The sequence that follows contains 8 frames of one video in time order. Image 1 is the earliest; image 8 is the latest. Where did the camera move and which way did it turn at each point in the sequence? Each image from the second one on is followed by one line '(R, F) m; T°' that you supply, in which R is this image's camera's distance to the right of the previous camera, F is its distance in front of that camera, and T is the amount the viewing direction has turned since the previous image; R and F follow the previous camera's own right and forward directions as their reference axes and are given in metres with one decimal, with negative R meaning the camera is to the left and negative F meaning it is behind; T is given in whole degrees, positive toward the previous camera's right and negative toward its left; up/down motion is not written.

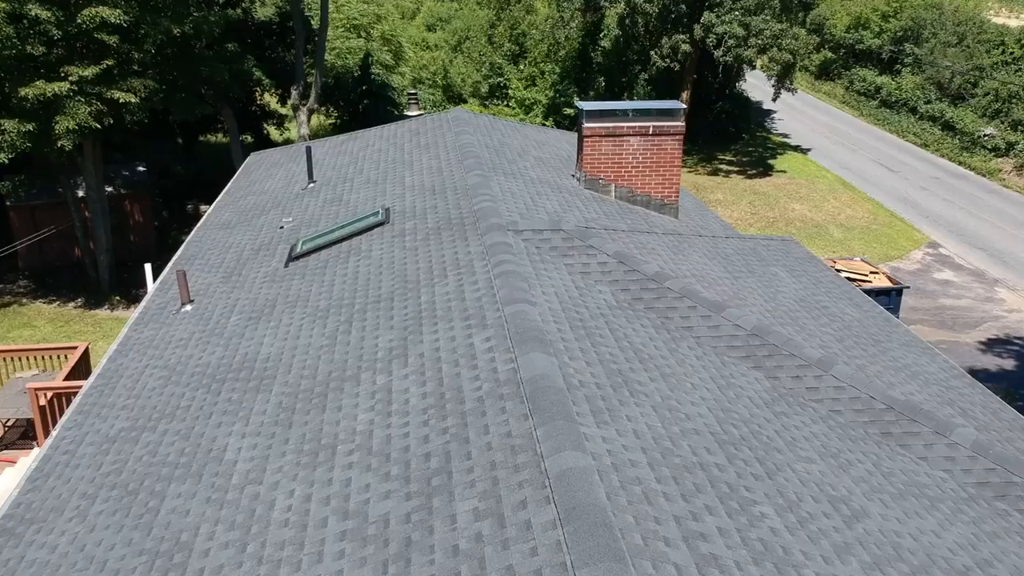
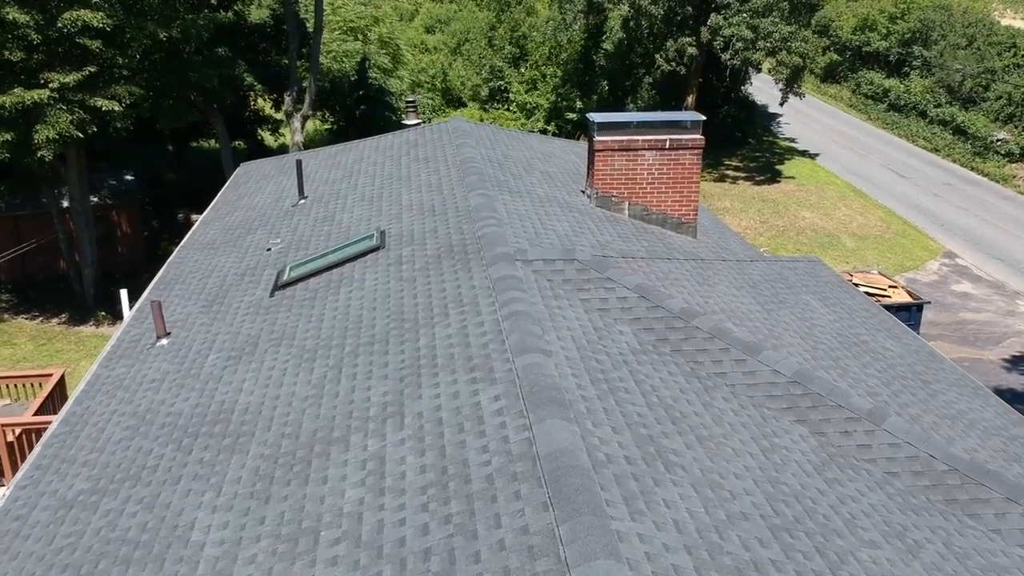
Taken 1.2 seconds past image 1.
(-0.1, +0.9) m; 0°
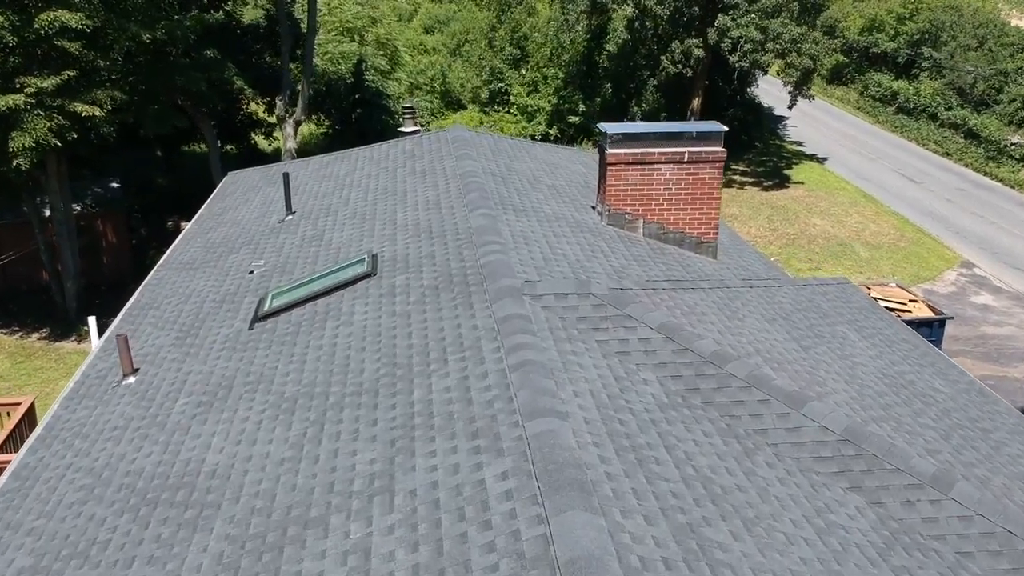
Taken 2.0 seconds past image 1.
(-0.1, +0.9) m; 0°
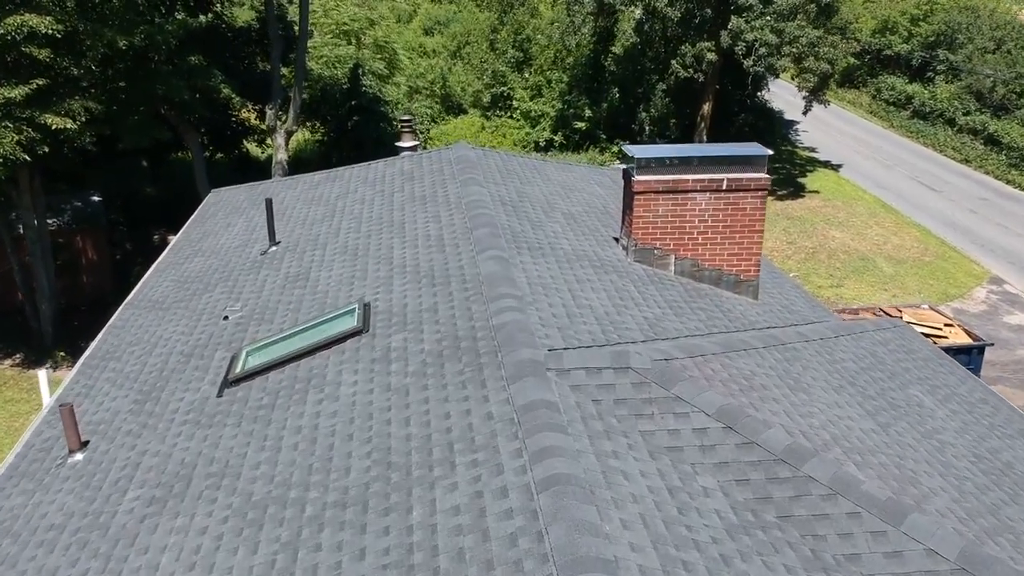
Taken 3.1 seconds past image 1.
(-0.2, +1.2) m; 0°
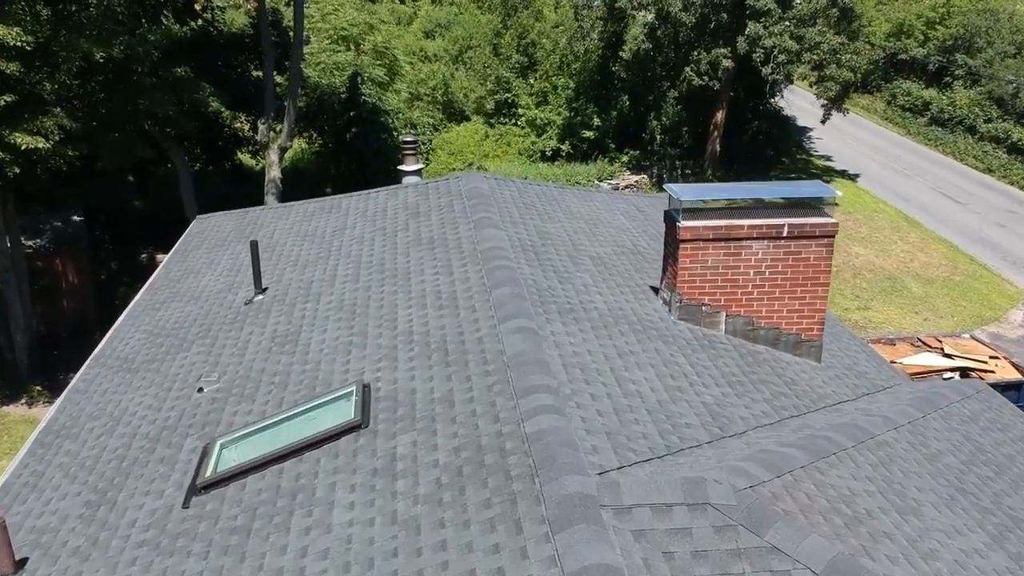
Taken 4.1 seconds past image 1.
(-0.2, +1.3) m; 0°
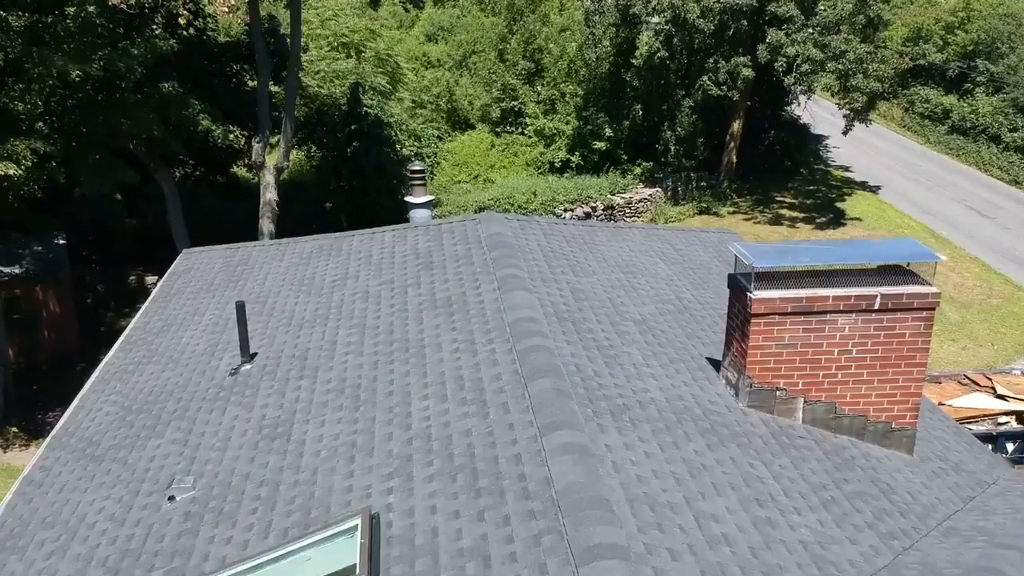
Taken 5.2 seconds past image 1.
(-0.3, +1.3) m; 0°
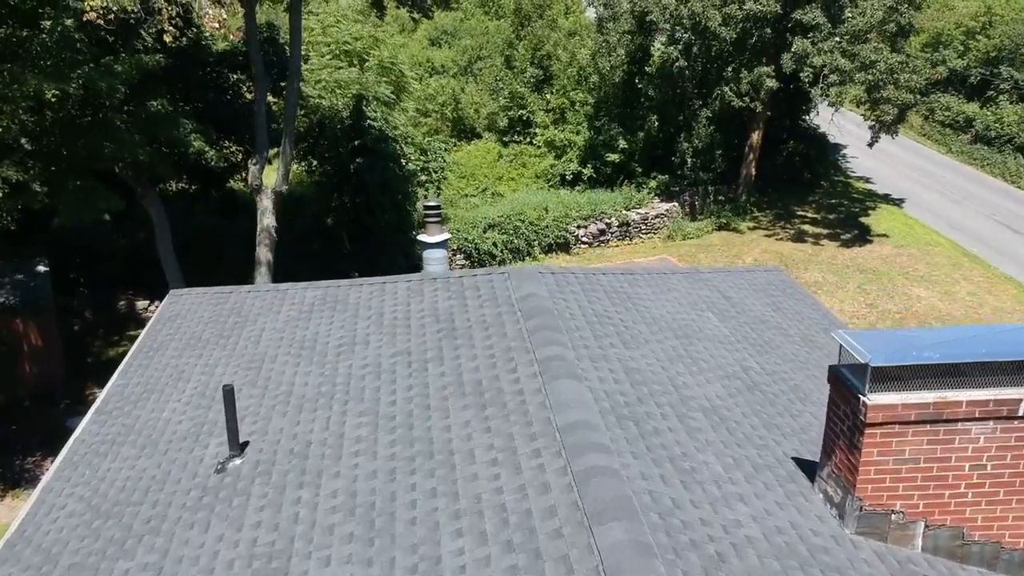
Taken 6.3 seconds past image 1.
(-0.3, +1.2) m; 0°
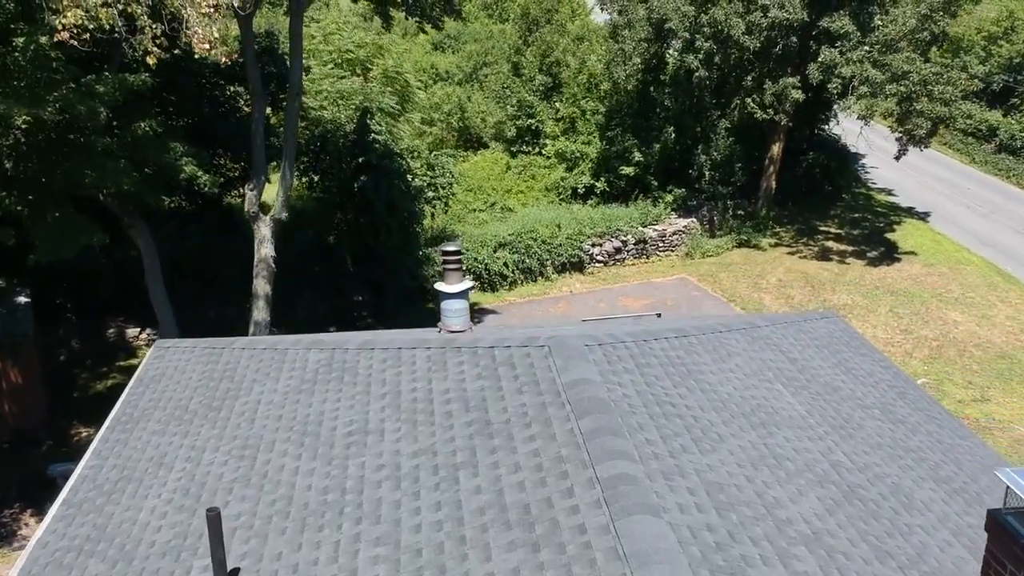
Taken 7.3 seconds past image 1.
(-0.3, +1.2) m; 0°
